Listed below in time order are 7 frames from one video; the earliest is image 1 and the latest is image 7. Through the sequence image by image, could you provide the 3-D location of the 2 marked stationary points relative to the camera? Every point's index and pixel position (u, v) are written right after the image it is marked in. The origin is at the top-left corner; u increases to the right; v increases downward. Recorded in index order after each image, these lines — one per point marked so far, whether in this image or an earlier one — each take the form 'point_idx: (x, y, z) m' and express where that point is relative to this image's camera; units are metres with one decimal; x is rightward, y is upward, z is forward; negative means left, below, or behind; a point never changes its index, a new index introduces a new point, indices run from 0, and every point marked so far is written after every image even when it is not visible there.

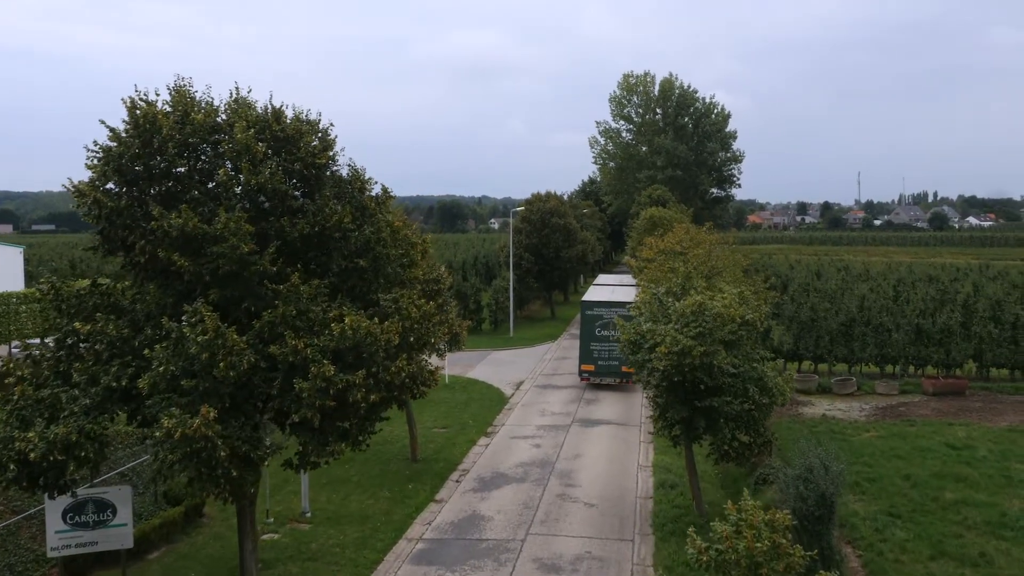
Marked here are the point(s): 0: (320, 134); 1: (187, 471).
0: (-2.3, +1.9, +9.1) m
1: (-3.0, -1.7, +7.0) m
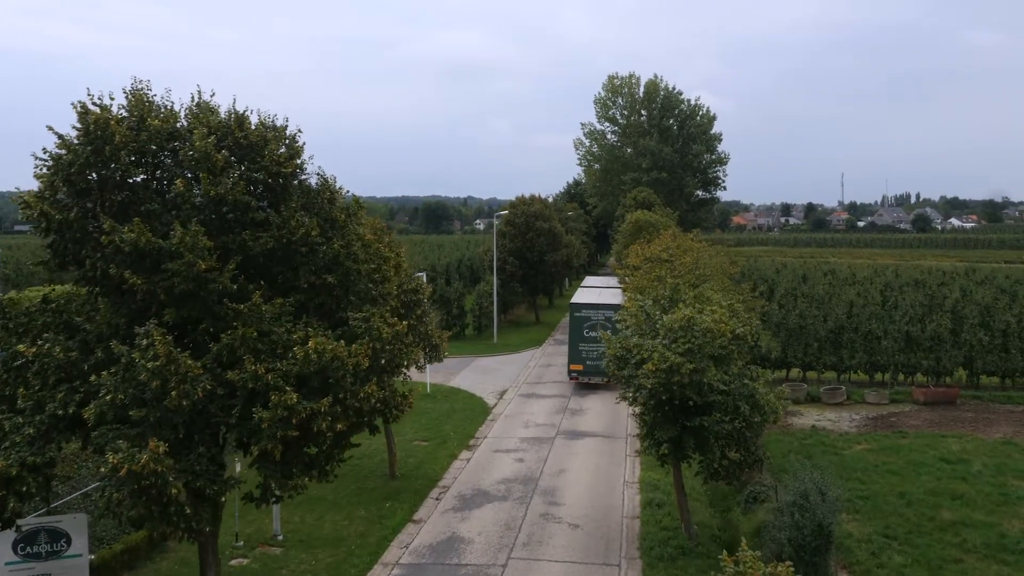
0: (-2.6, +1.7, +8.5) m
1: (-3.2, -1.9, +6.4) m
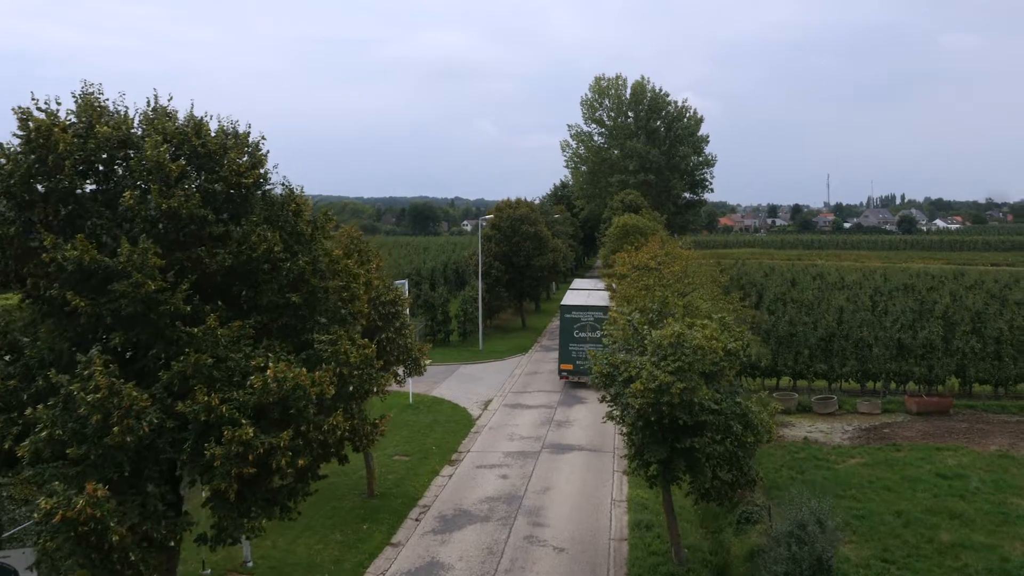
0: (-2.8, +1.5, +7.9) m
1: (-3.4, -2.1, +5.8) m
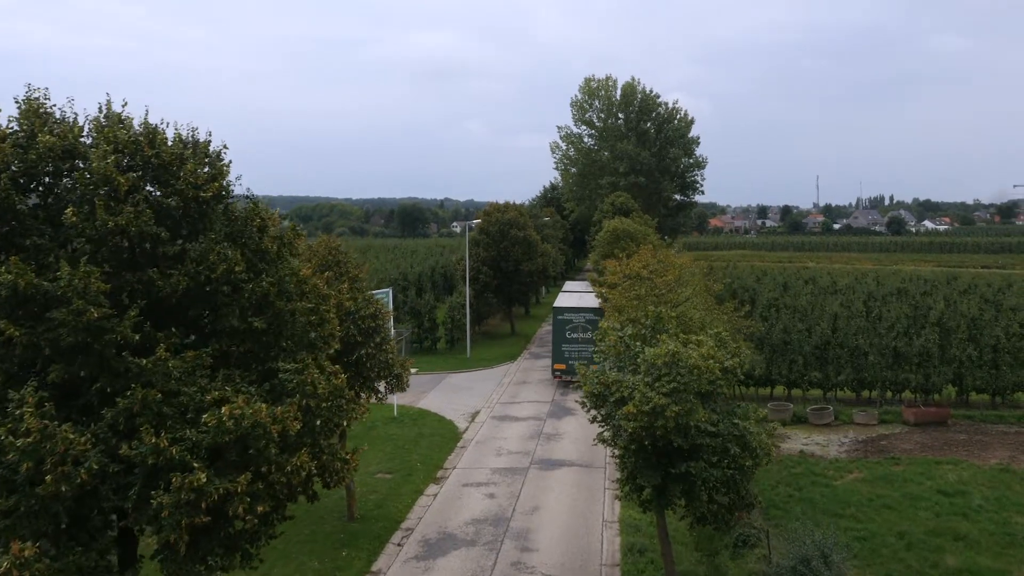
0: (-3.0, +1.3, +7.3) m
1: (-3.6, -2.3, +5.2) m
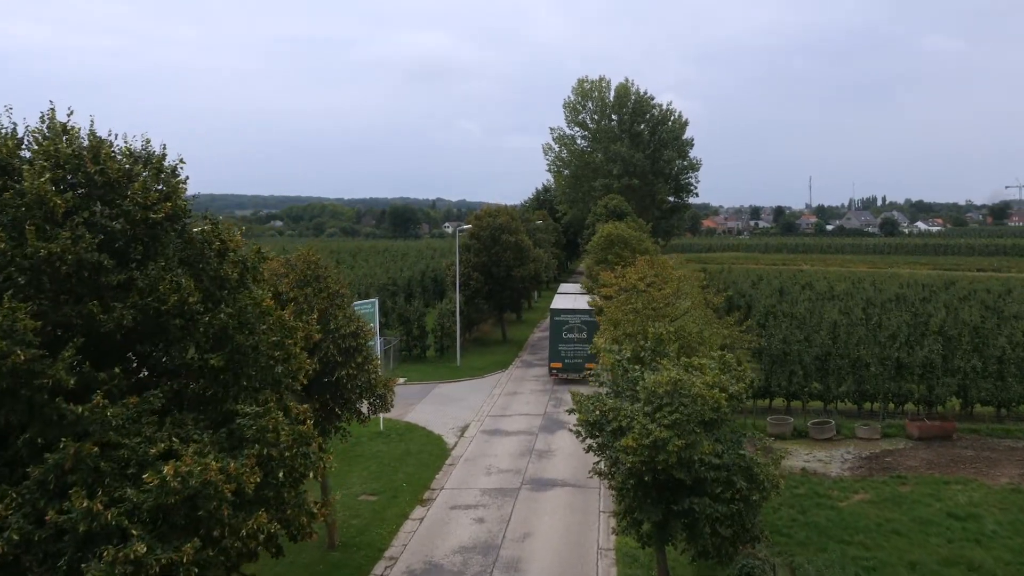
0: (-3.1, +1.0, +6.6) m
1: (-3.6, -2.6, +4.4) m
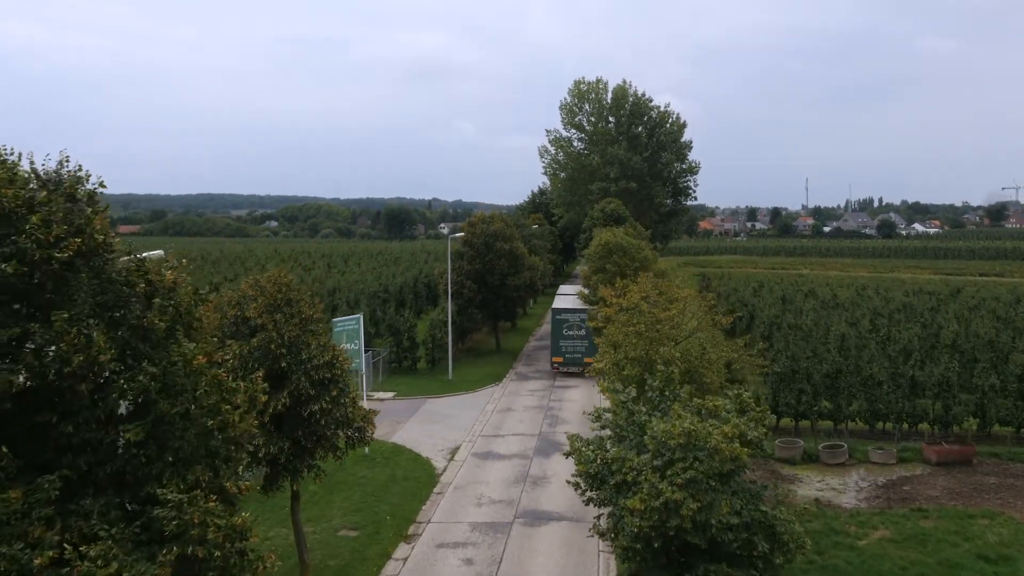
0: (-3.2, +0.7, +5.5) m
1: (-3.7, -2.9, +3.3) m
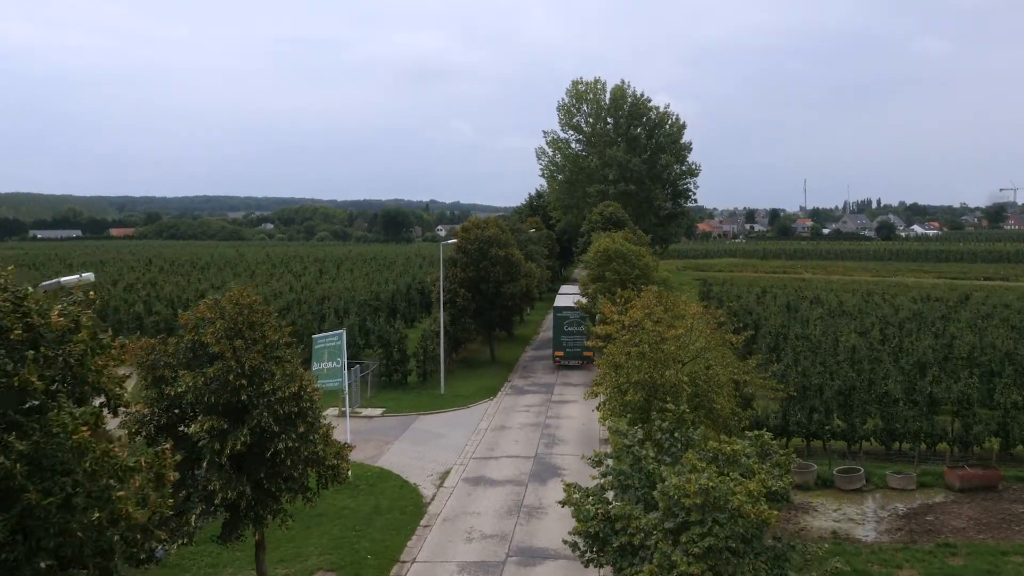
0: (-3.3, +0.4, +4.3) m
1: (-3.8, -3.2, +2.1) m
